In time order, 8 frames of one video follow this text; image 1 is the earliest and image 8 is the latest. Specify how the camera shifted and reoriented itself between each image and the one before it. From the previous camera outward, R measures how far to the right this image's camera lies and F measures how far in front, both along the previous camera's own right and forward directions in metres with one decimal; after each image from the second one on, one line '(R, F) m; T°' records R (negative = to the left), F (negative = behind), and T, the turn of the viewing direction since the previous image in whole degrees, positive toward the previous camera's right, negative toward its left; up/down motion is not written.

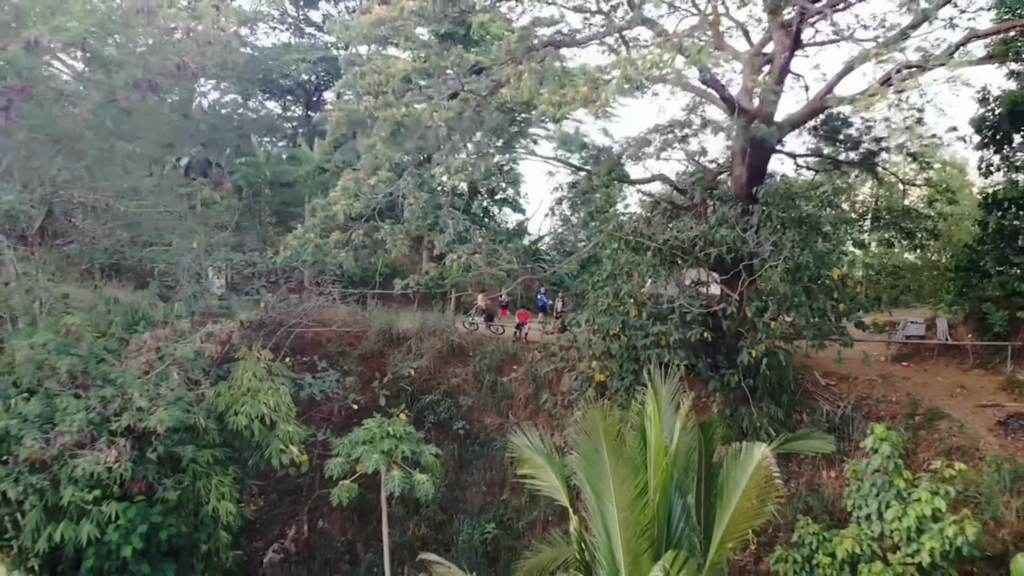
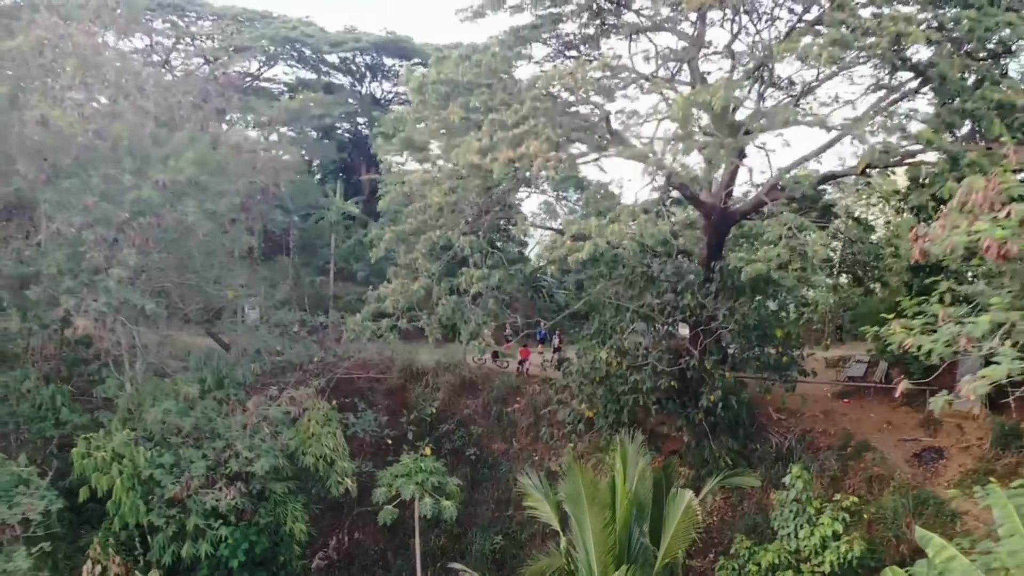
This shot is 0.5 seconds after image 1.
(0.0, -1.5) m; 0°
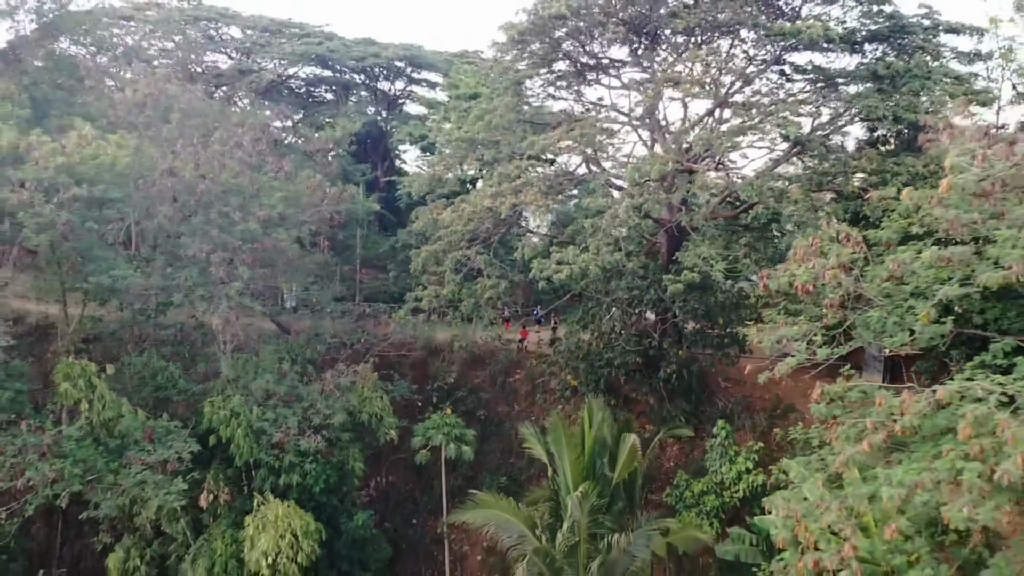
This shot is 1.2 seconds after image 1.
(0.0, -2.3) m; 0°
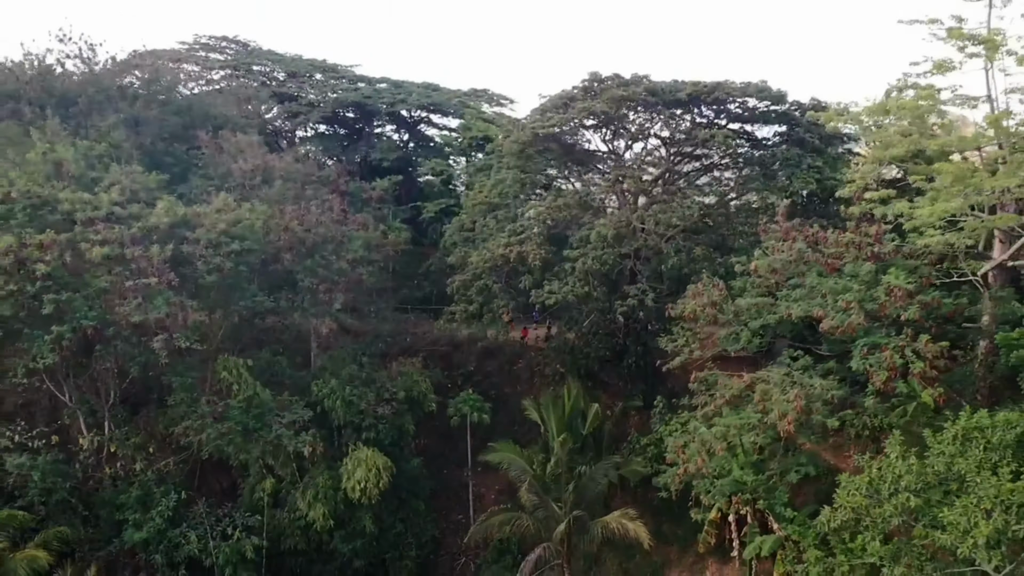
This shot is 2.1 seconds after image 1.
(-0.1, -4.0) m; 0°
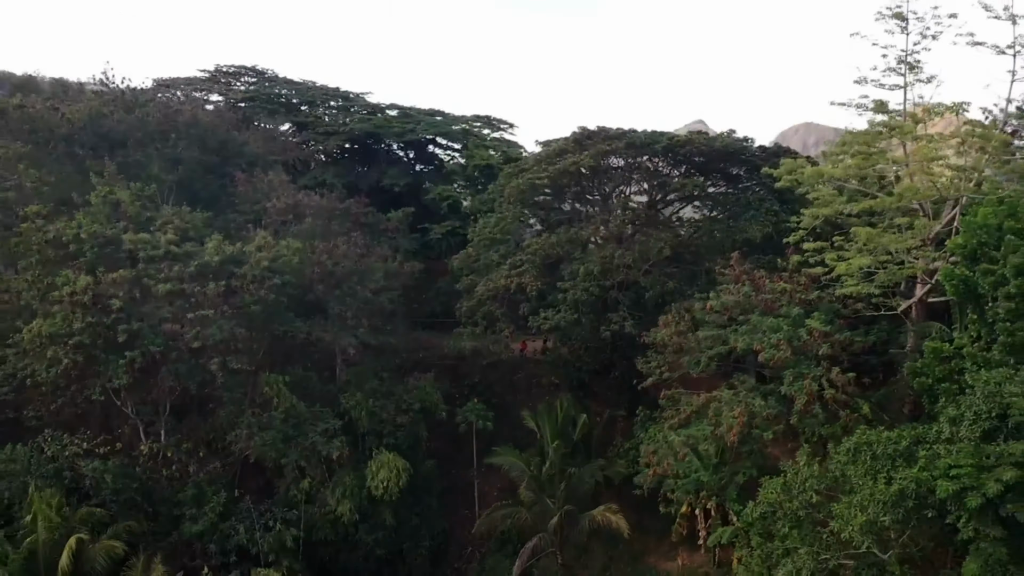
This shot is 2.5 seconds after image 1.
(0.0, -2.0) m; 0°
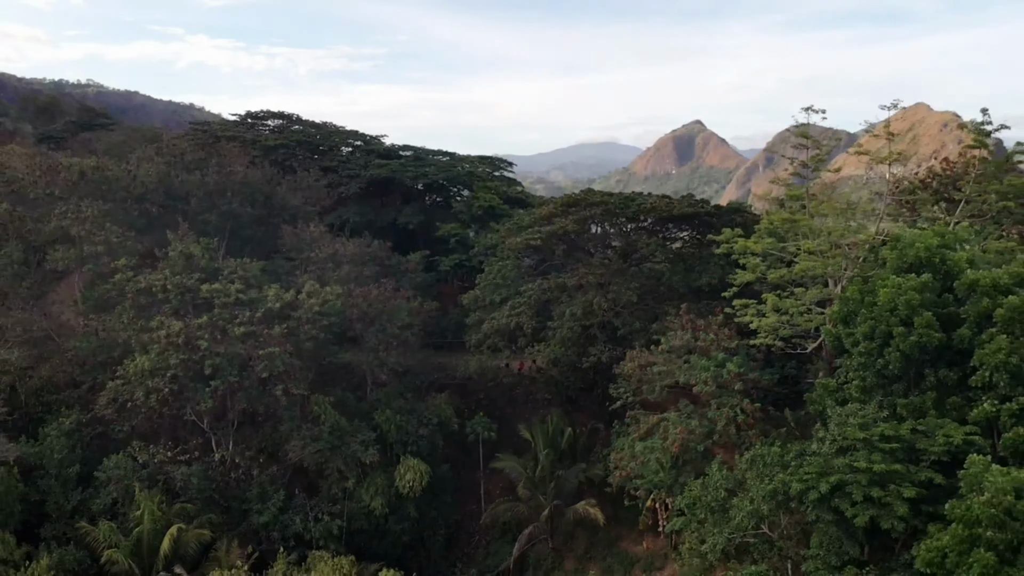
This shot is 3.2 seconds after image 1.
(0.0, -3.5) m; 0°
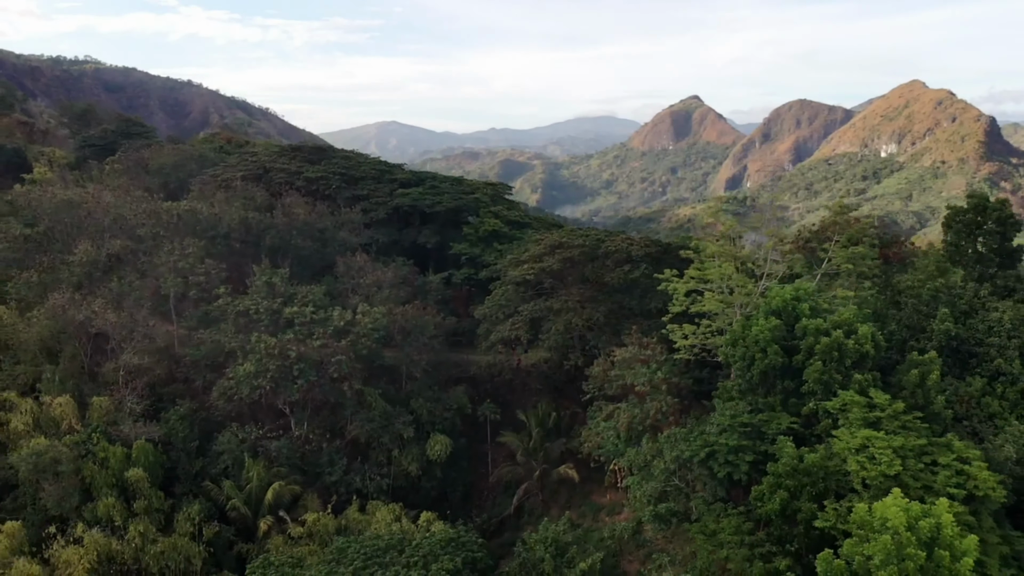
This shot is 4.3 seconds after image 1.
(-0.1, -6.2) m; 0°
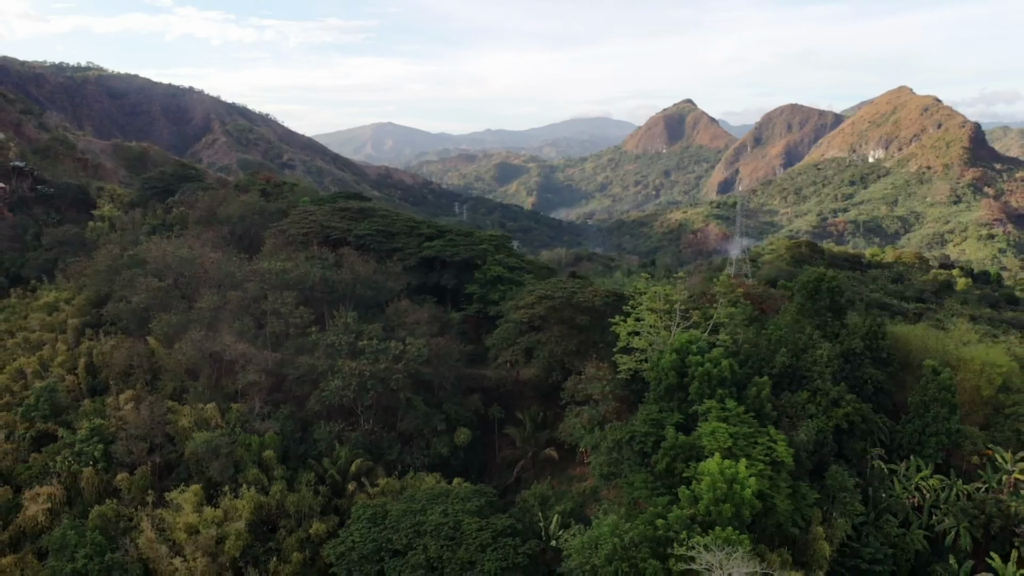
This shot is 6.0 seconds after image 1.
(-0.2, -11.2) m; 0°
